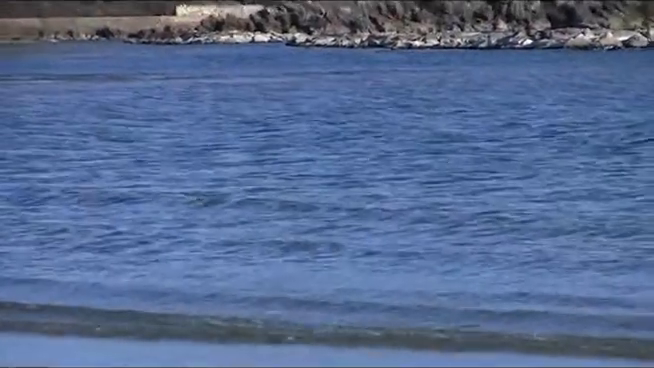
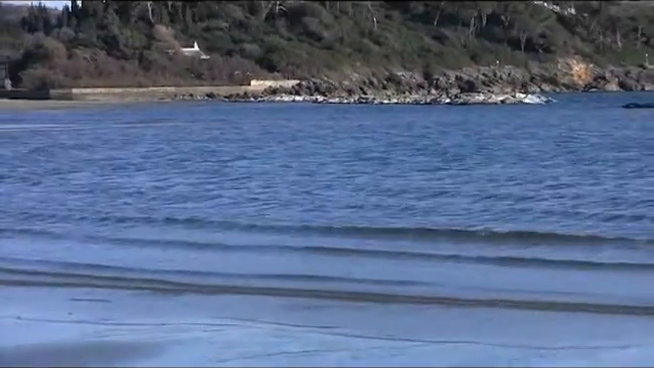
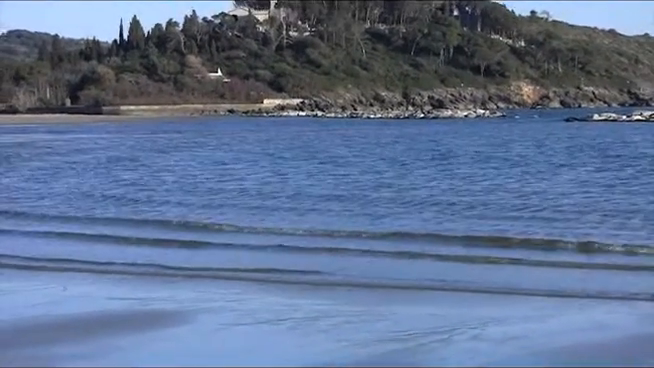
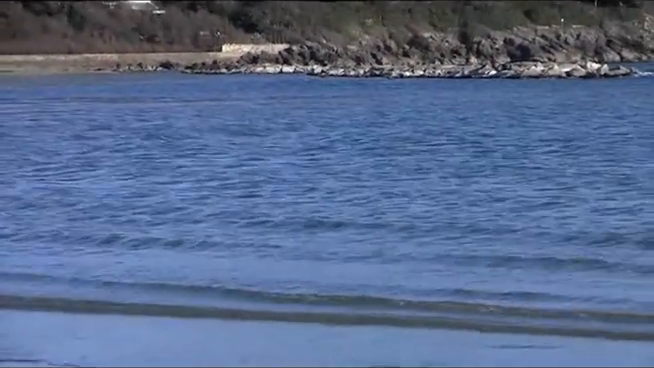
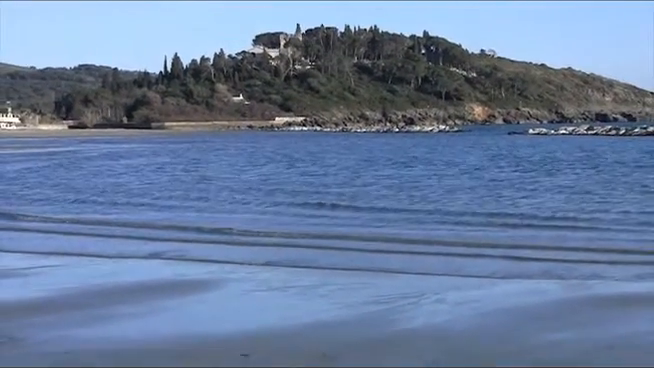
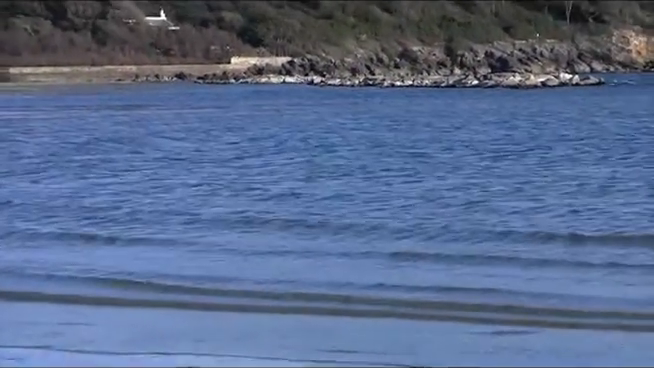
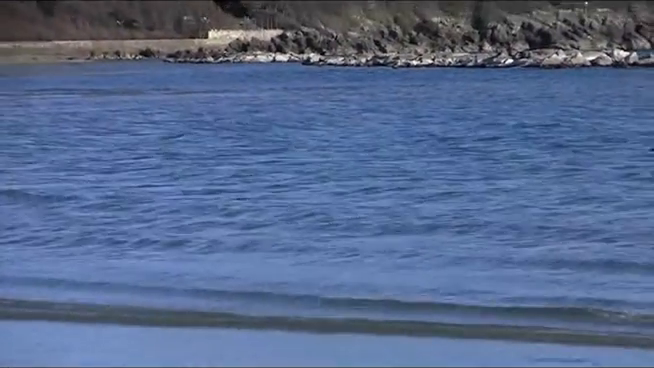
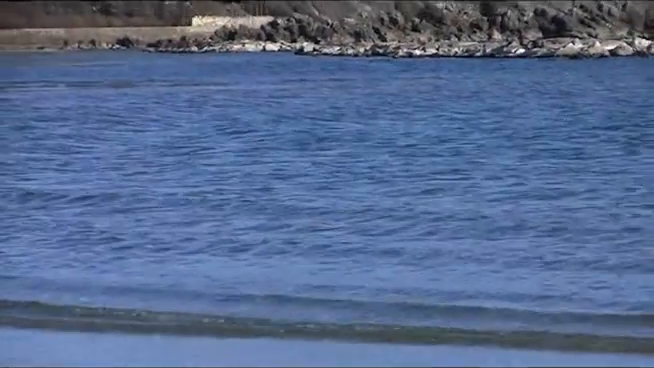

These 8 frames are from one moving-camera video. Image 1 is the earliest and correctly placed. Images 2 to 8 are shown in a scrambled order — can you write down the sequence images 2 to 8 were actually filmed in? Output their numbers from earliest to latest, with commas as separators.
8, 7, 4, 6, 2, 3, 5
